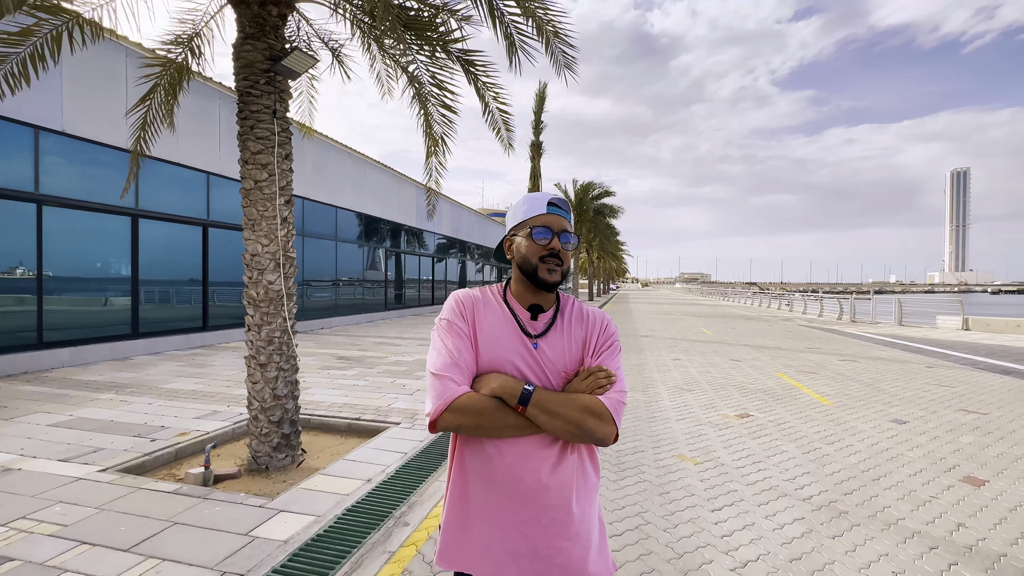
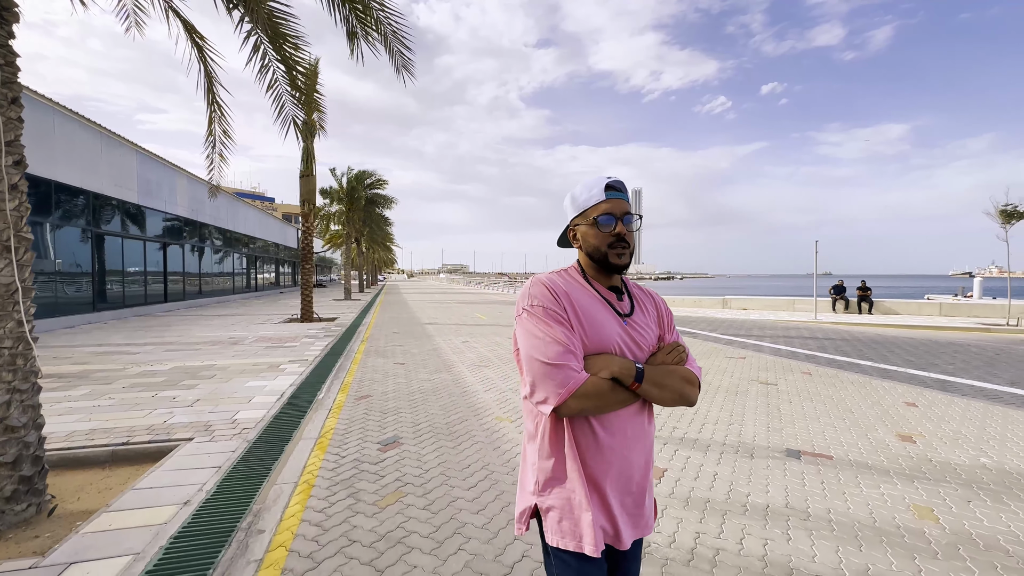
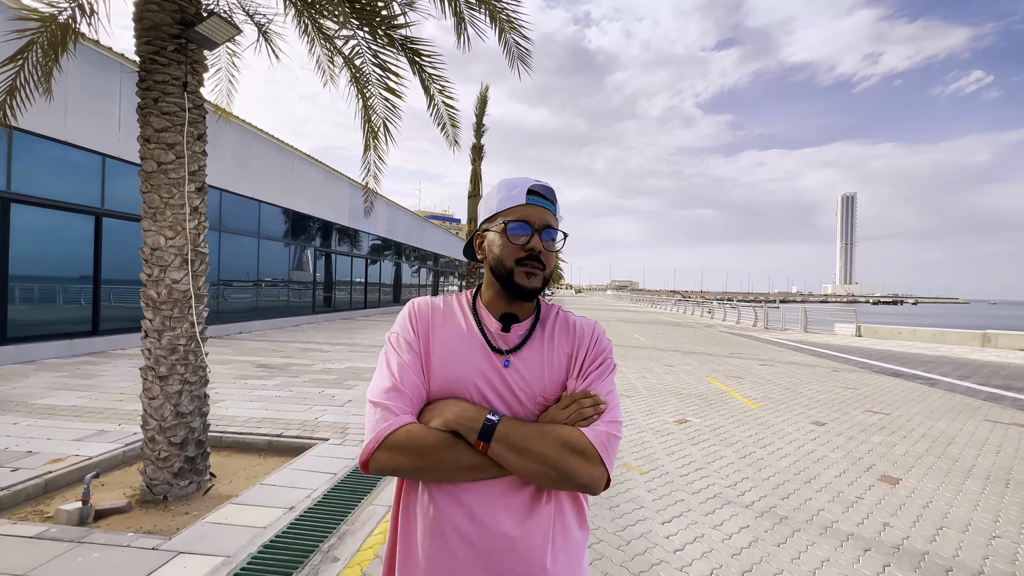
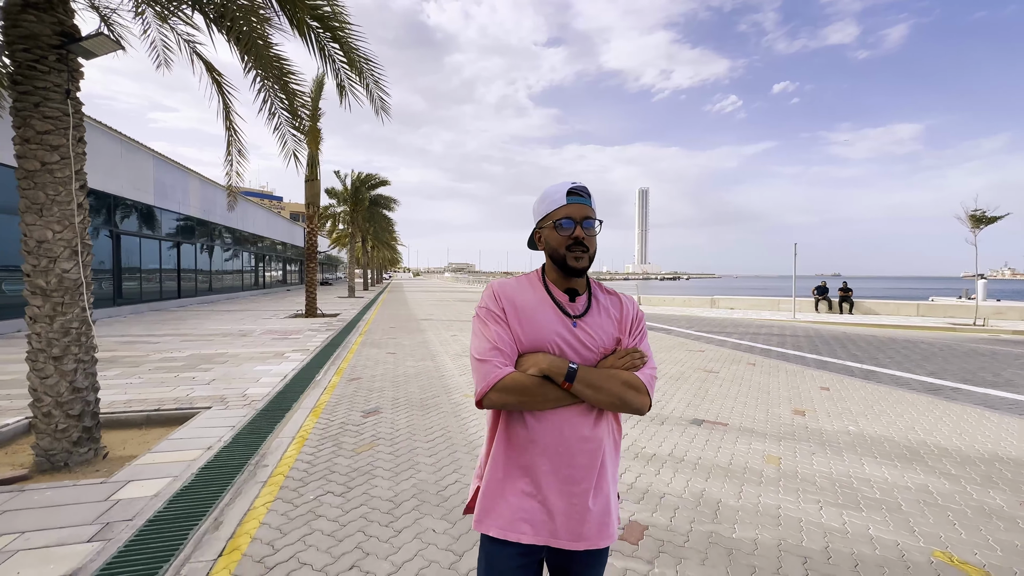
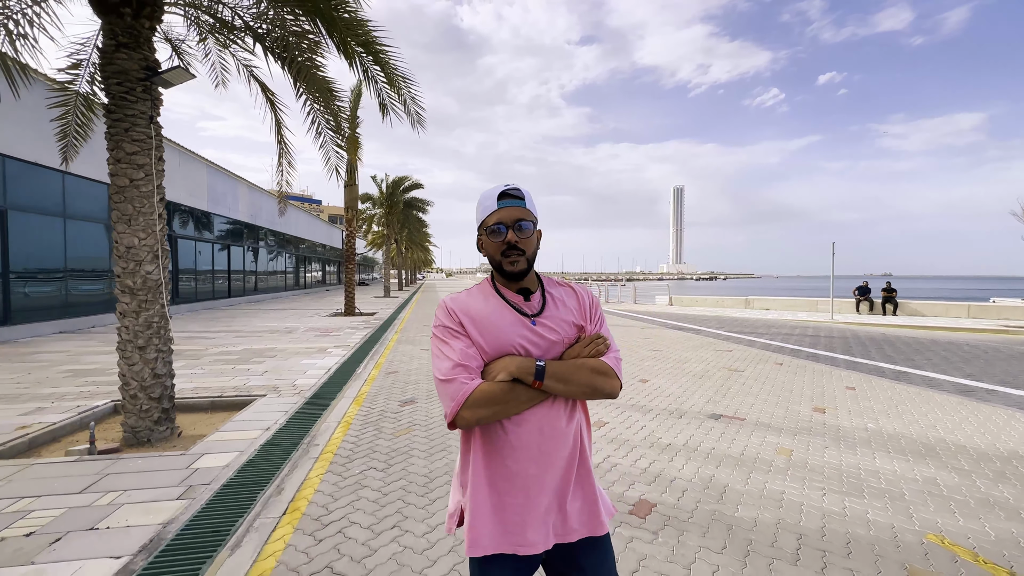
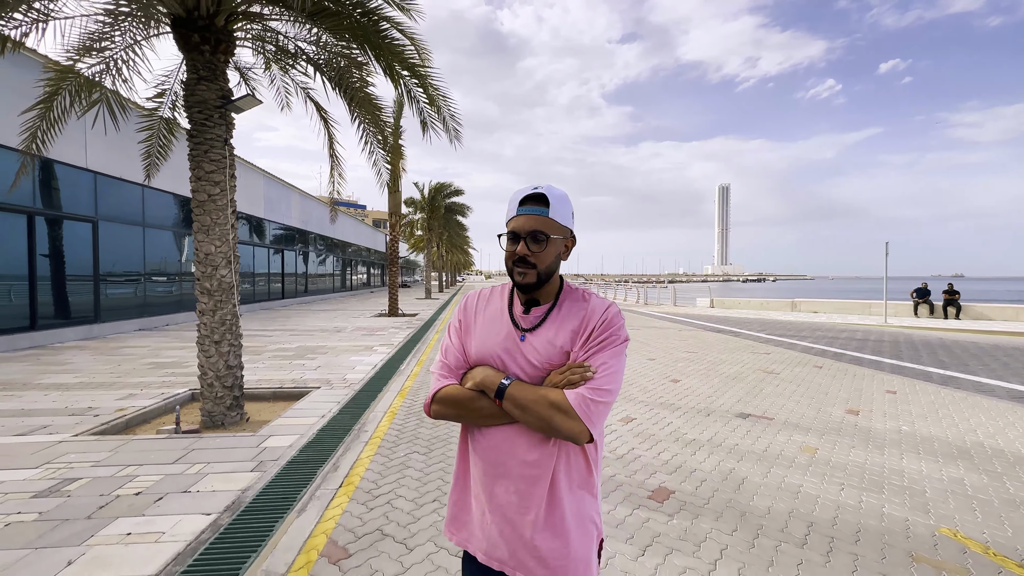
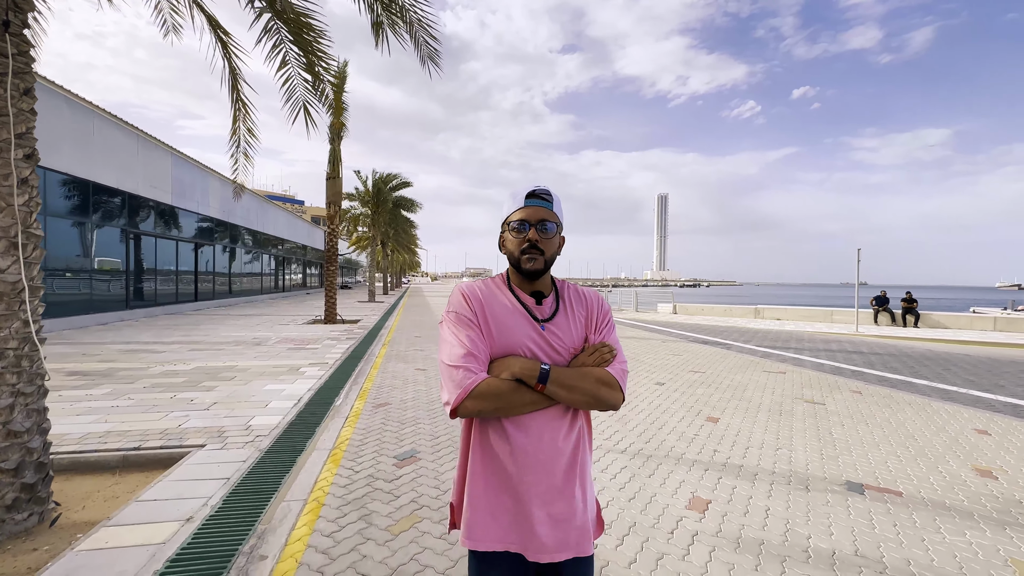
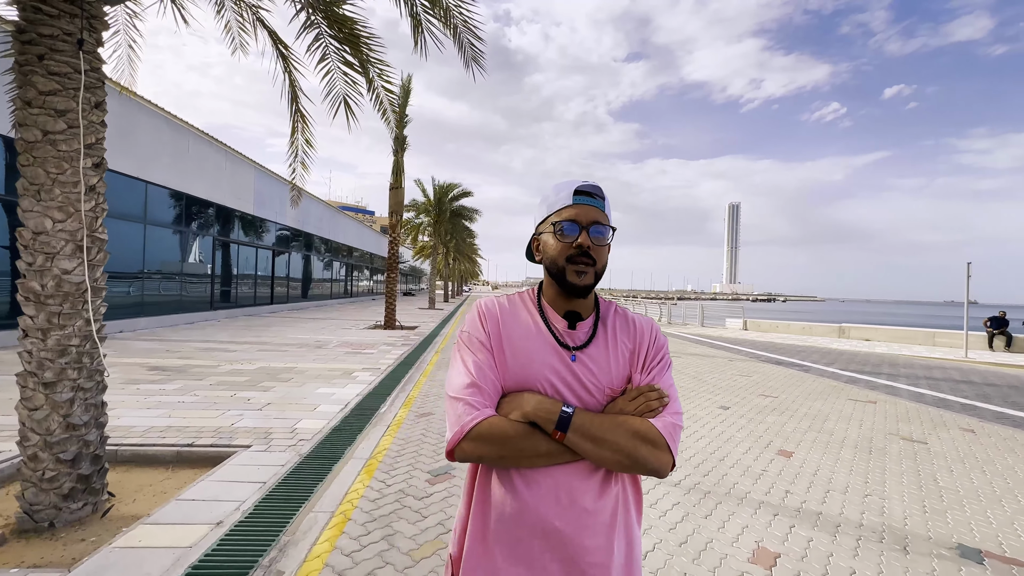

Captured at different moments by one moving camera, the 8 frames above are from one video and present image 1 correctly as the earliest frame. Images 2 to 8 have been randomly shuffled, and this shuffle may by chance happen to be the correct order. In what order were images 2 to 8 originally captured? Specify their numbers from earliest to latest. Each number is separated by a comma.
3, 8, 7, 2, 4, 5, 6
